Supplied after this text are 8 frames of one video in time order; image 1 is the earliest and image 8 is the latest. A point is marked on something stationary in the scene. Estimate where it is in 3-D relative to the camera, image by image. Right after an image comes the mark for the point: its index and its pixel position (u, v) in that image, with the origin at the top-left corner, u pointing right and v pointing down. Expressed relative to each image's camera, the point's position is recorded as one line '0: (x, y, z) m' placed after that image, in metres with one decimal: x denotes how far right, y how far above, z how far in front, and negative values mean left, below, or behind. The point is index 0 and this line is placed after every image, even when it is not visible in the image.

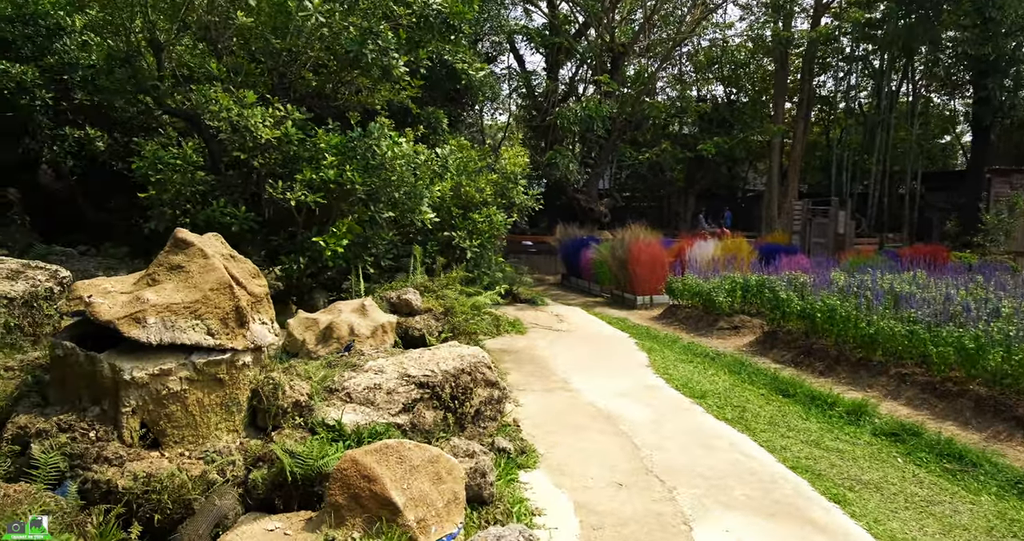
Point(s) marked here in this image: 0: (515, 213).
0: (+0.1, +0.9, +10.9) m
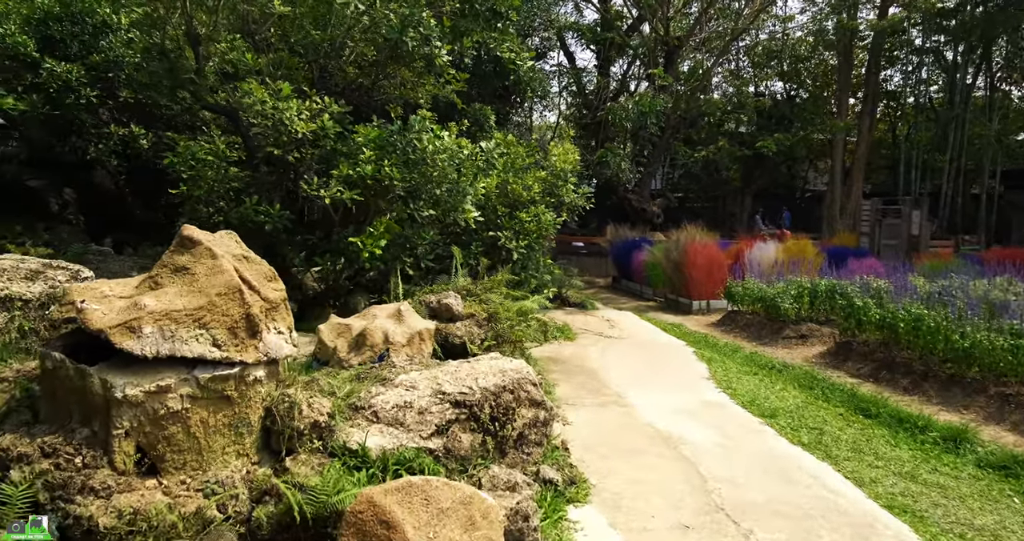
0: (+0.8, +0.9, +10.4) m
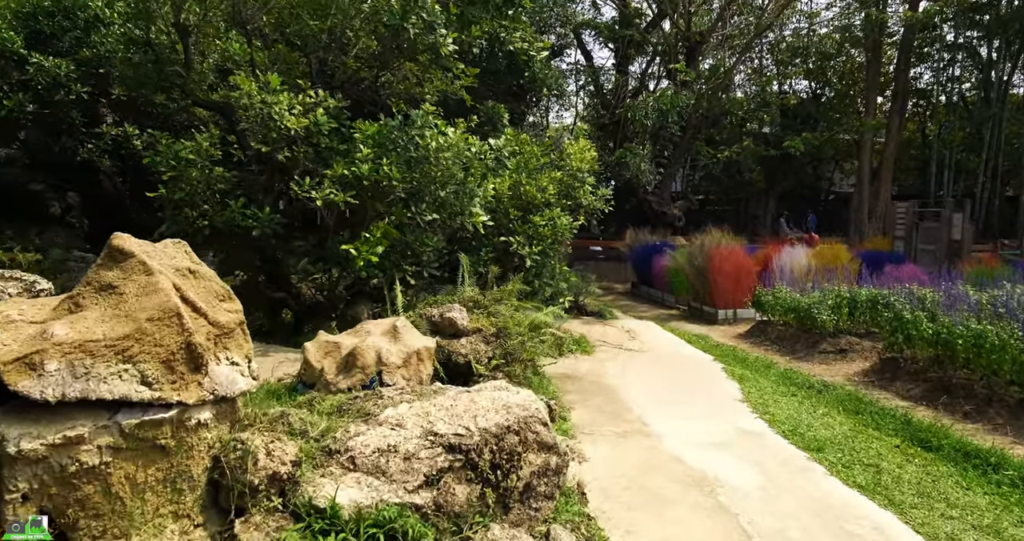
0: (+1.0, +0.8, +9.7) m
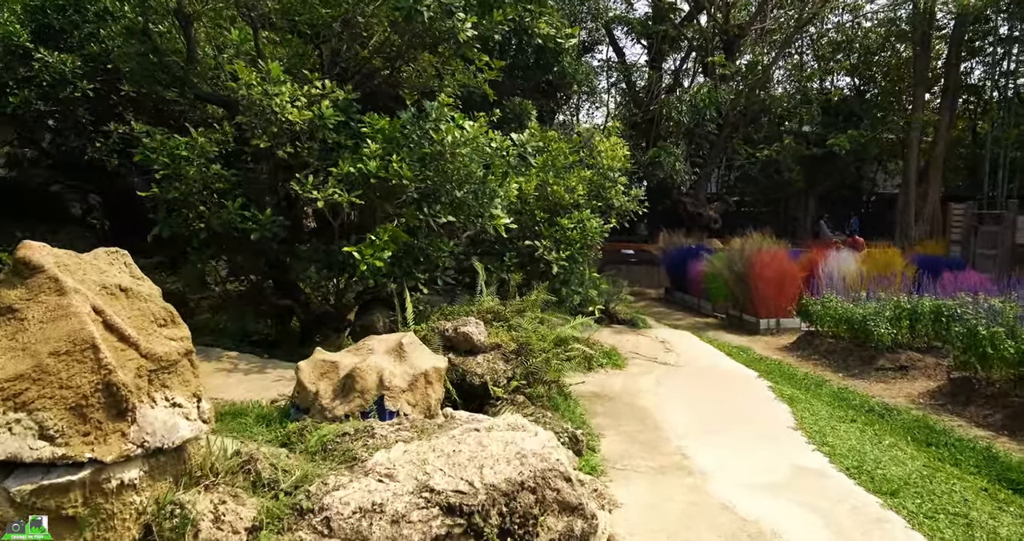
0: (+1.3, +0.7, +9.0) m
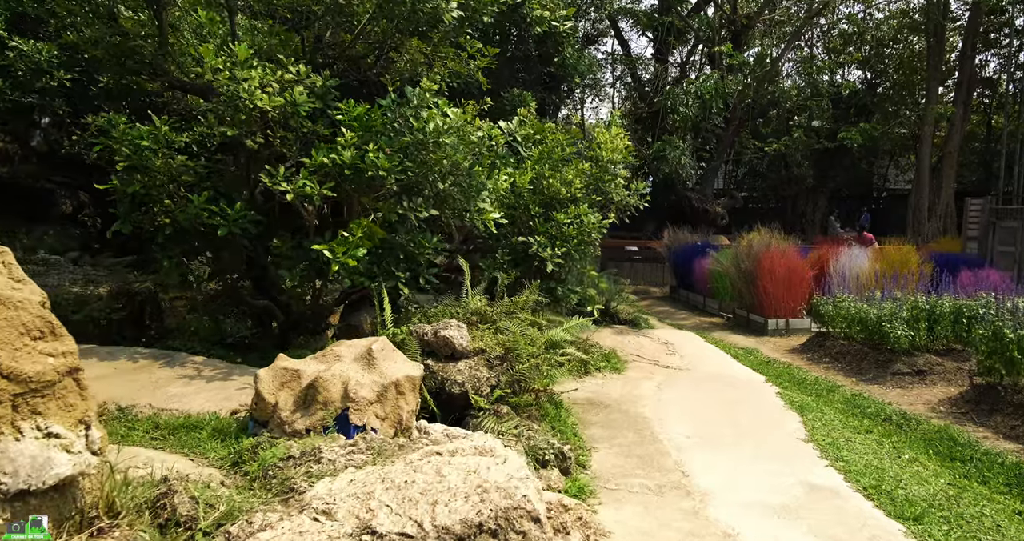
0: (+1.2, +0.7, +8.6) m
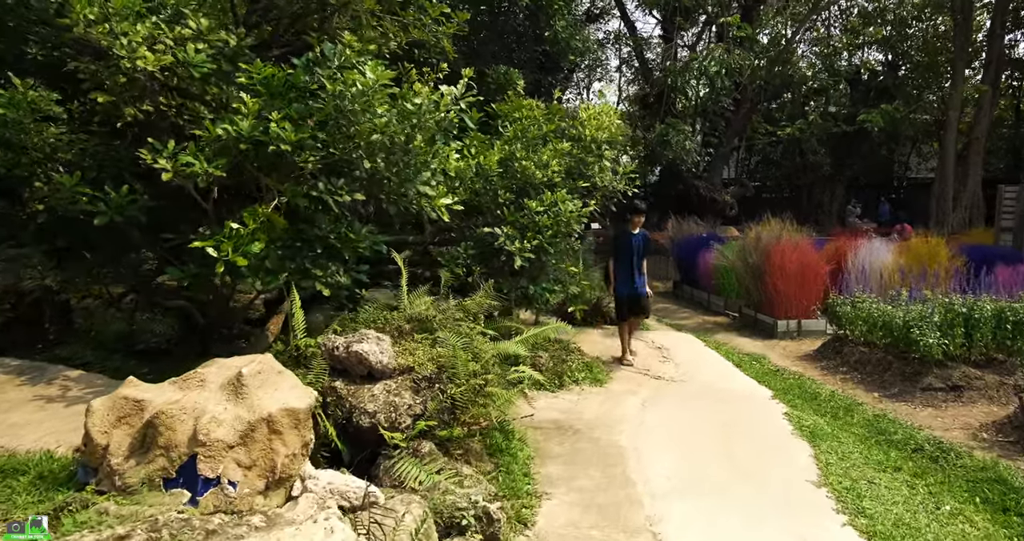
0: (+1.0, +0.7, +7.5) m
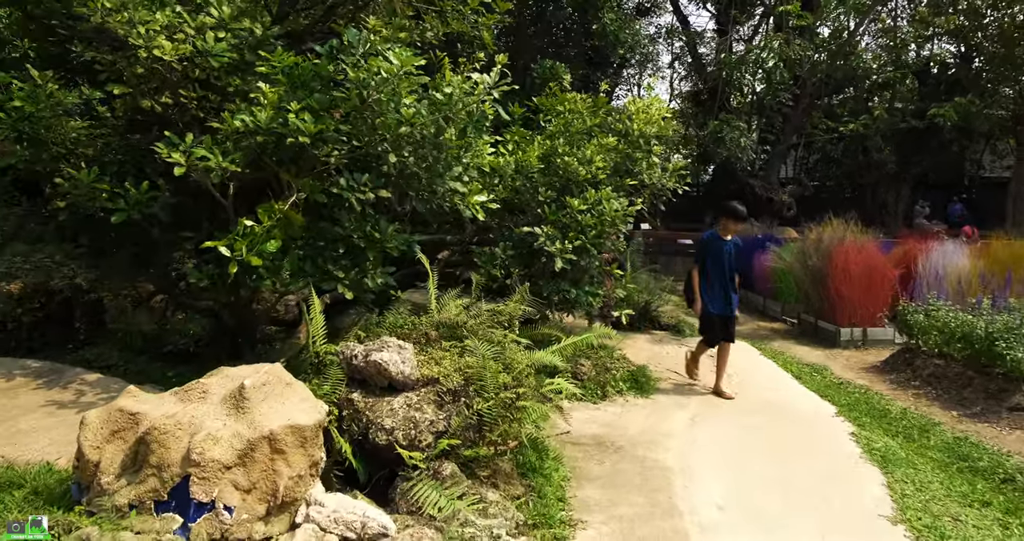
0: (+1.4, +0.7, +7.1) m
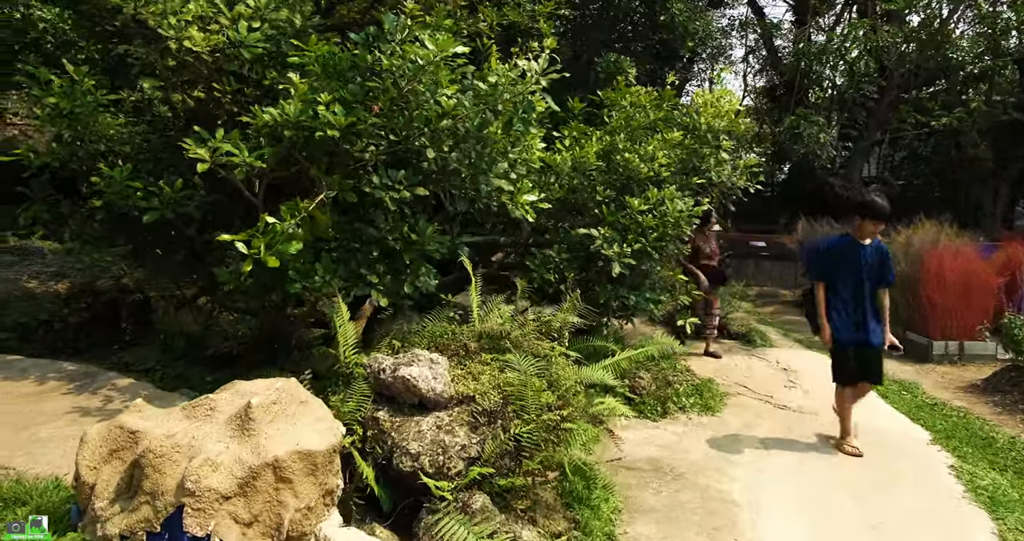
0: (+1.9, +0.7, +6.6) m
